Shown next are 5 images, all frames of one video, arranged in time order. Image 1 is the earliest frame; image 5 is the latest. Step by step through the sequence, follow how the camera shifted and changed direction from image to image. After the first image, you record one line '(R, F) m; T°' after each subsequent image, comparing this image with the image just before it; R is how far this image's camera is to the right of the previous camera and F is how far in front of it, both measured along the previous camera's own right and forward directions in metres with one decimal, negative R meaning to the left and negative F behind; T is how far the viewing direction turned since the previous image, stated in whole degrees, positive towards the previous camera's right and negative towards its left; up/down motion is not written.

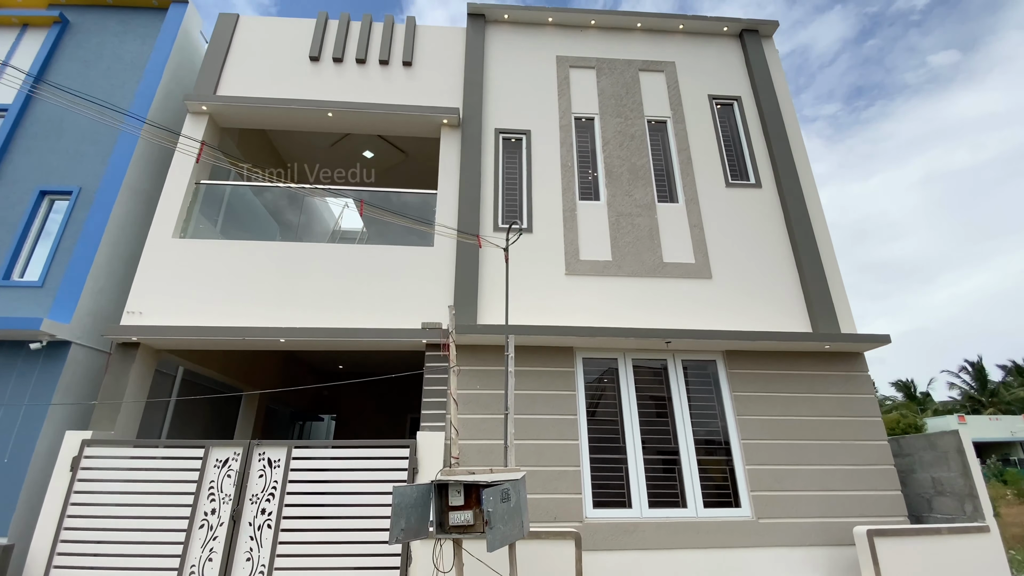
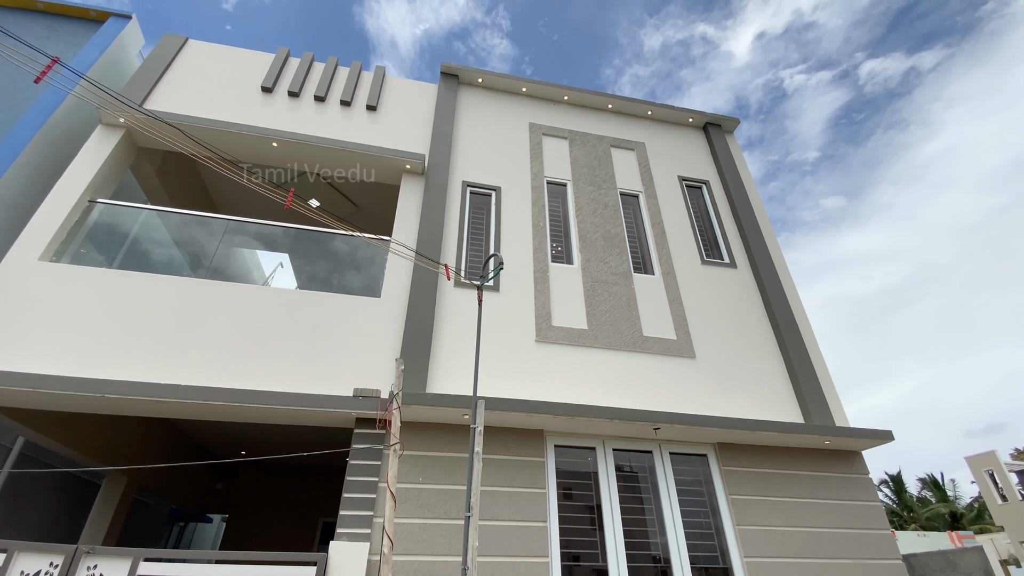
(-0.2, +1.0) m; +7°
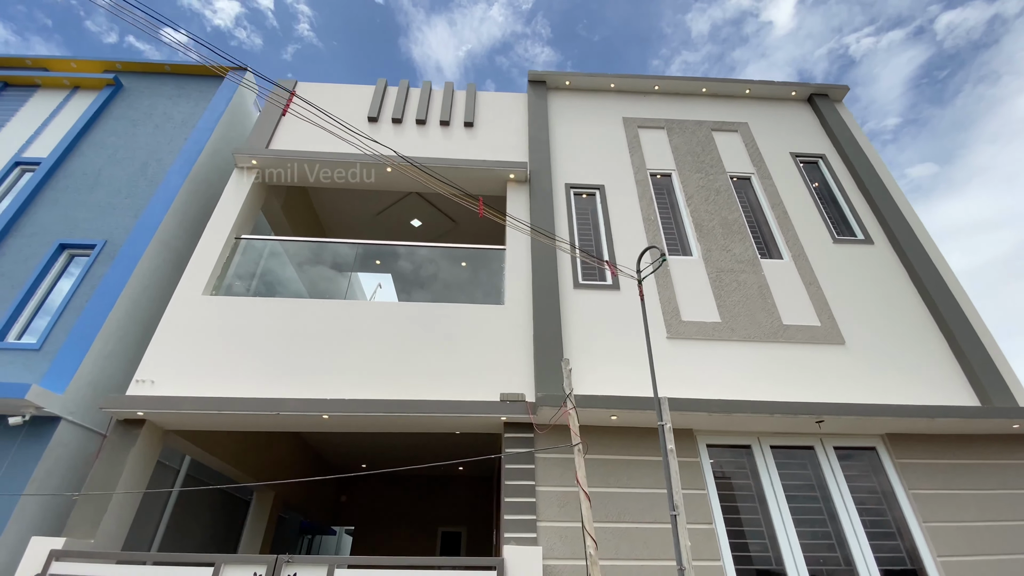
(-0.7, 0.0) m; -7°
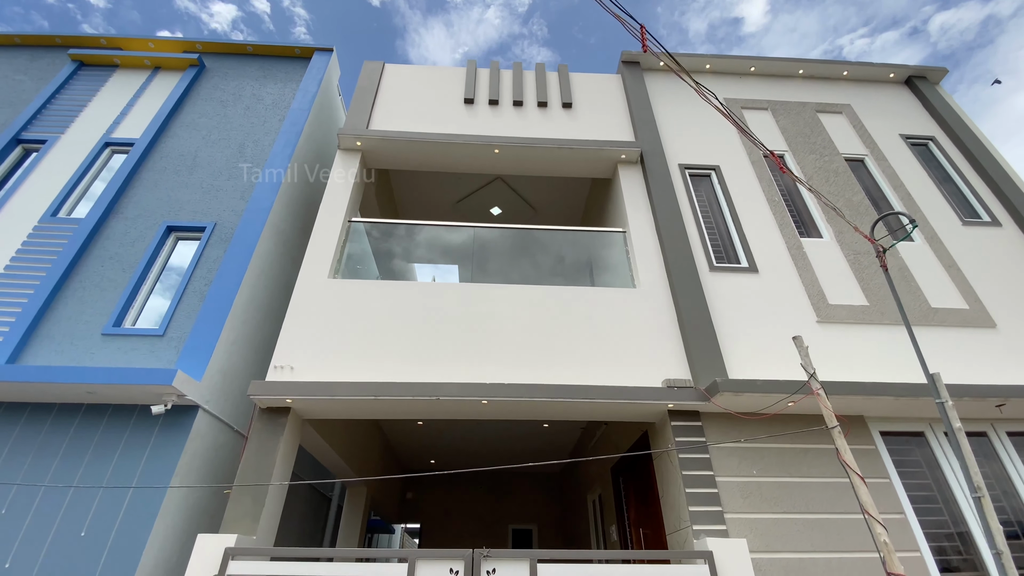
(-1.6, +0.3) m; 0°
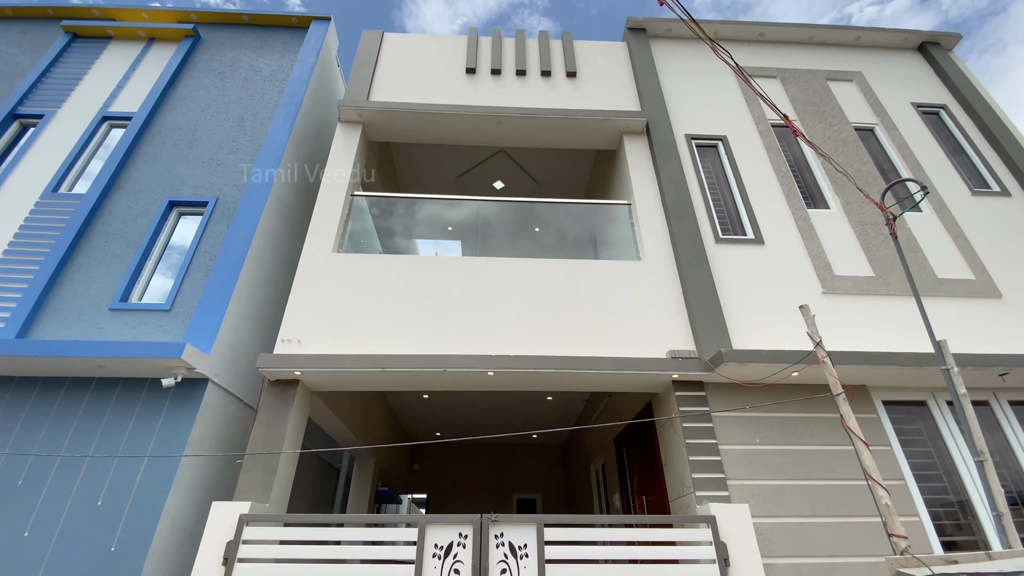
(0.0, 0.0) m; 0°
